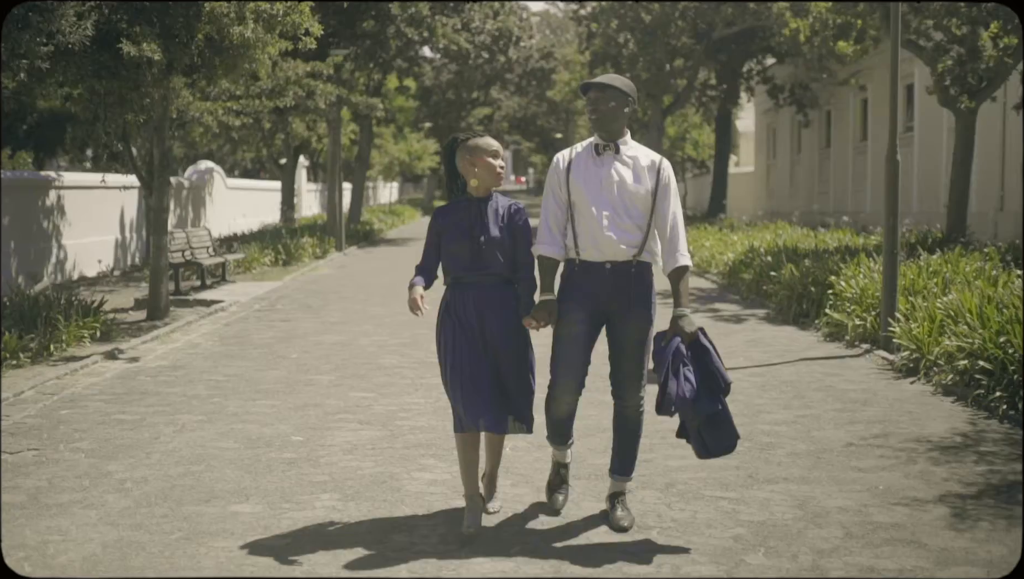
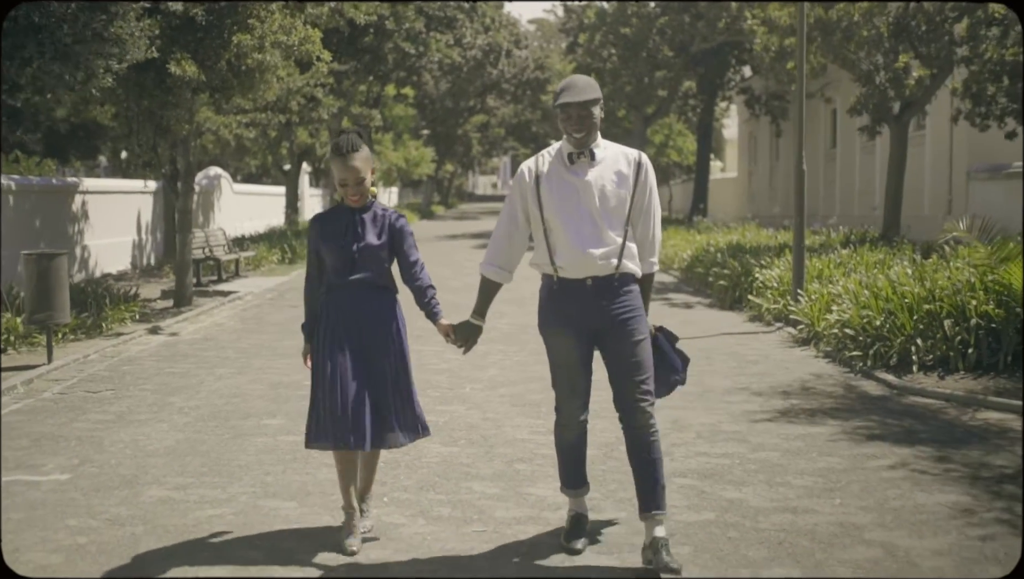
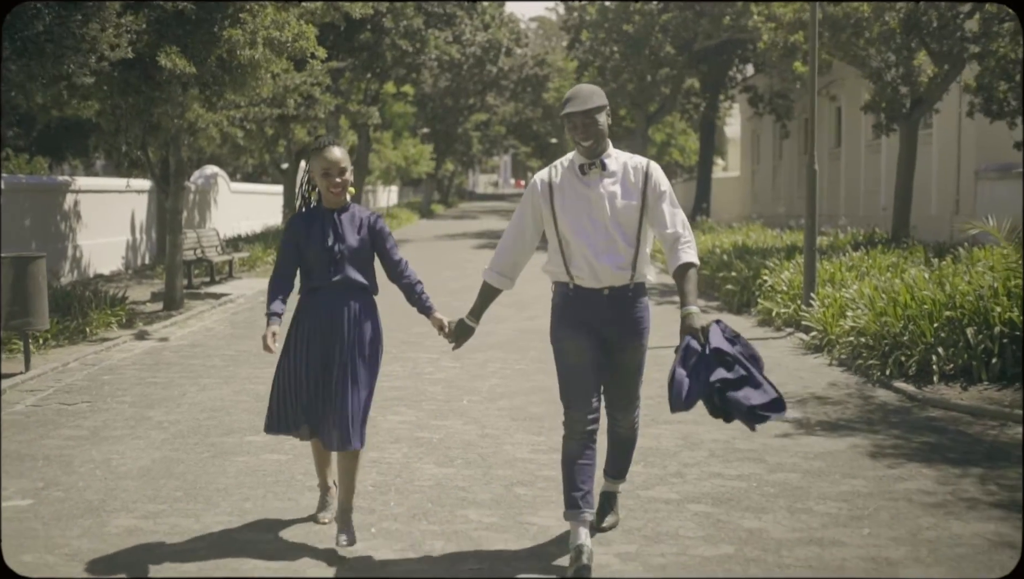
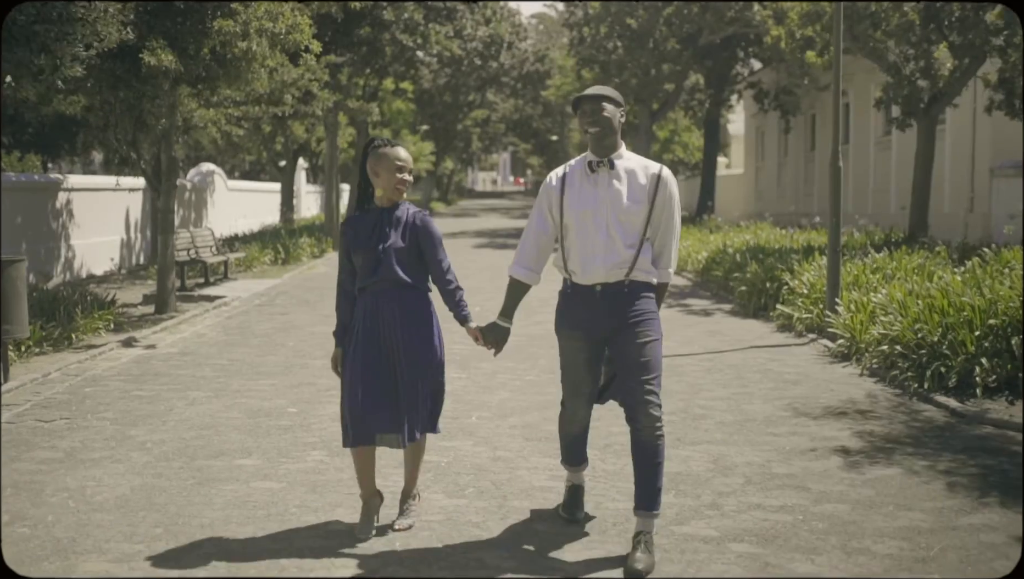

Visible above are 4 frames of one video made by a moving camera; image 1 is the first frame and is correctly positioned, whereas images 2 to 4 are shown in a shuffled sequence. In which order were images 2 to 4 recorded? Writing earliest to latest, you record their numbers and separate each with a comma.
4, 3, 2
